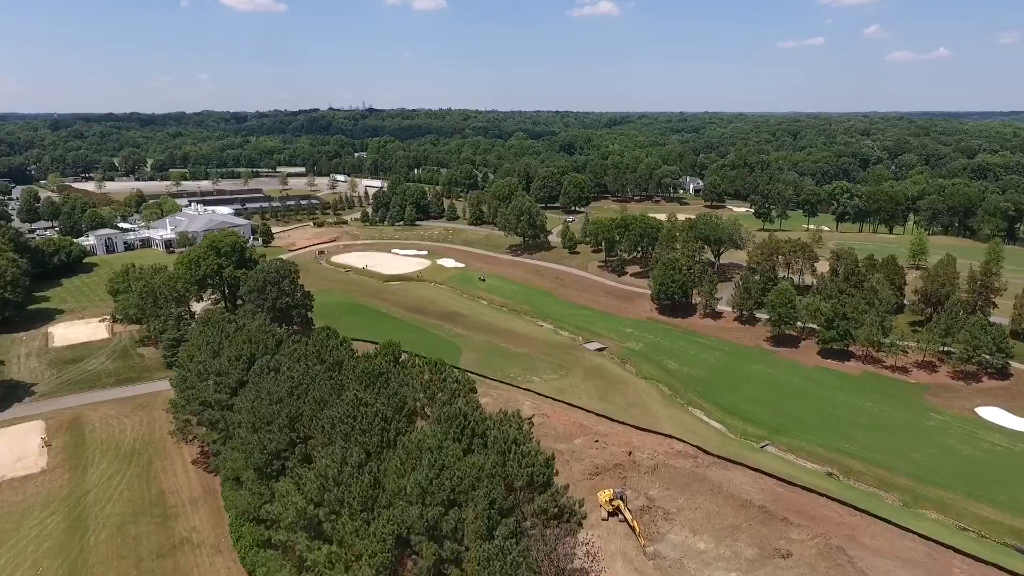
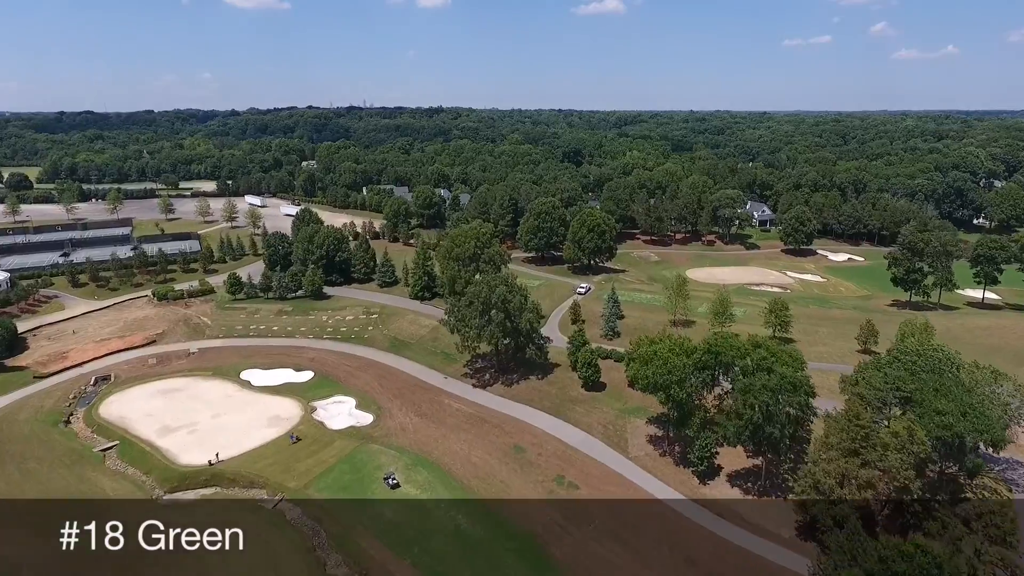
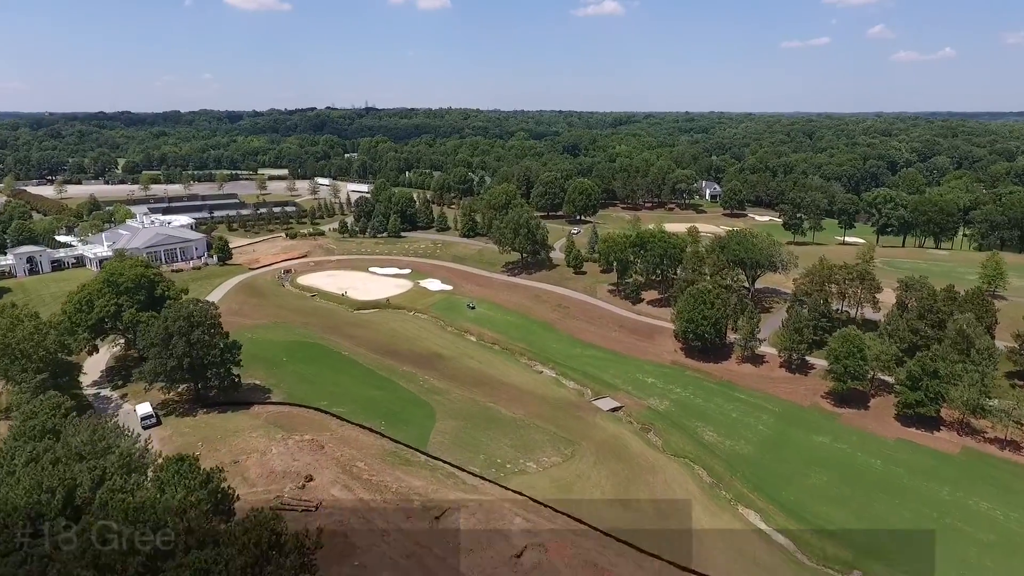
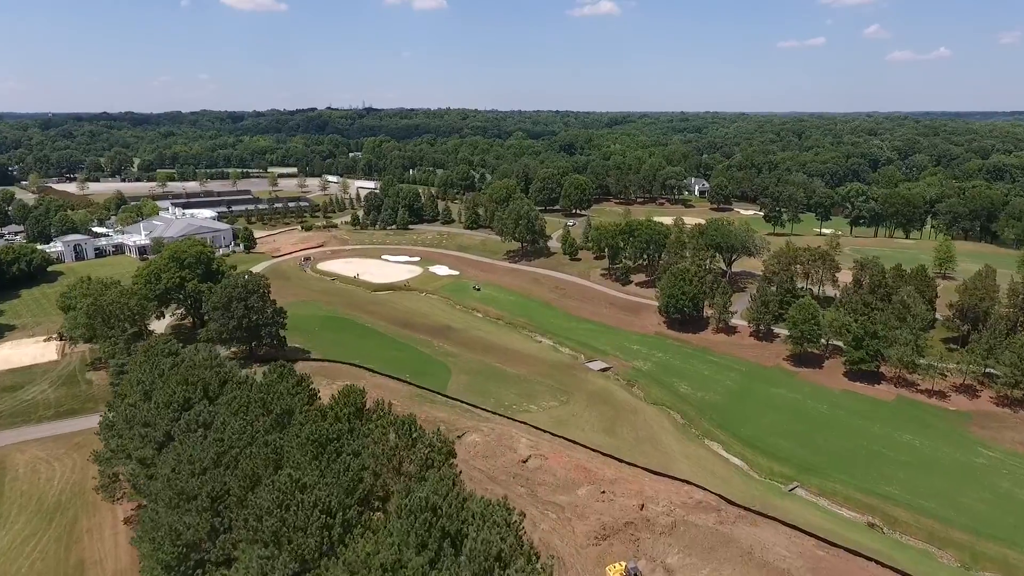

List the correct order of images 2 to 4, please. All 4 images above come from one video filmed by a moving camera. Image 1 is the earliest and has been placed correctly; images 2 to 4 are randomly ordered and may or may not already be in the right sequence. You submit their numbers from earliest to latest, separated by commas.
4, 3, 2
